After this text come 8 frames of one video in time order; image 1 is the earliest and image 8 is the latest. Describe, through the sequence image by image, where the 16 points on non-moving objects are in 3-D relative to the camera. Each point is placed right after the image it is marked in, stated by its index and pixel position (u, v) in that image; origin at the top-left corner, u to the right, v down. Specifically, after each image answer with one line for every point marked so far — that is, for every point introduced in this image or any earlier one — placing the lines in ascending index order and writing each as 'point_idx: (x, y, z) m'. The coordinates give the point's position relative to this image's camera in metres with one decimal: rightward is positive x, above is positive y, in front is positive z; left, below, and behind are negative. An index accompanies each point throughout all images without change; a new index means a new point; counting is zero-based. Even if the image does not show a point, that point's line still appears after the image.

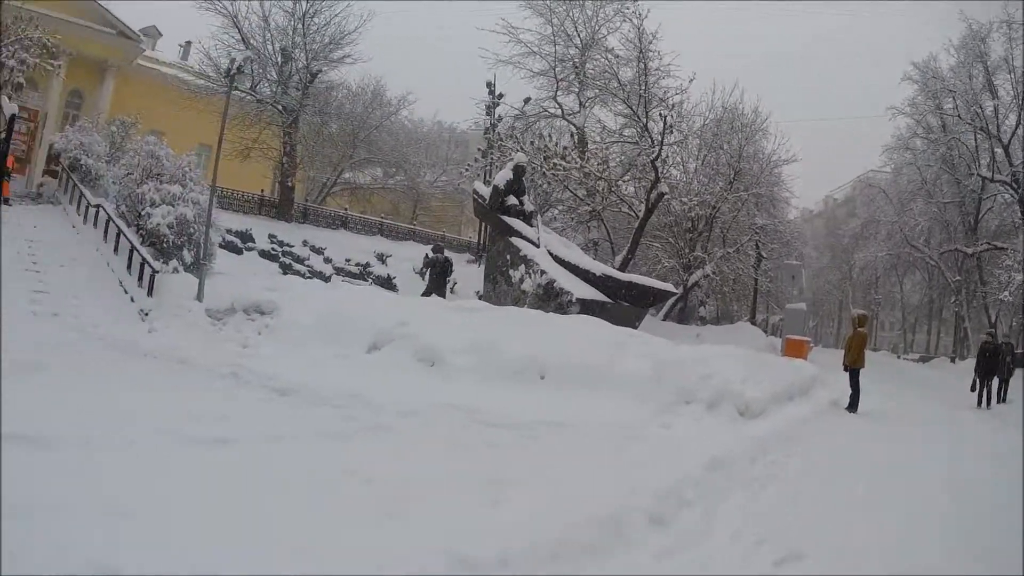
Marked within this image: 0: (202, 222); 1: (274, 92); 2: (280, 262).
0: (-6.3, +1.4, +12.4) m
1: (-7.2, +5.9, +19.5) m
2: (-5.1, +0.6, +14.0) m
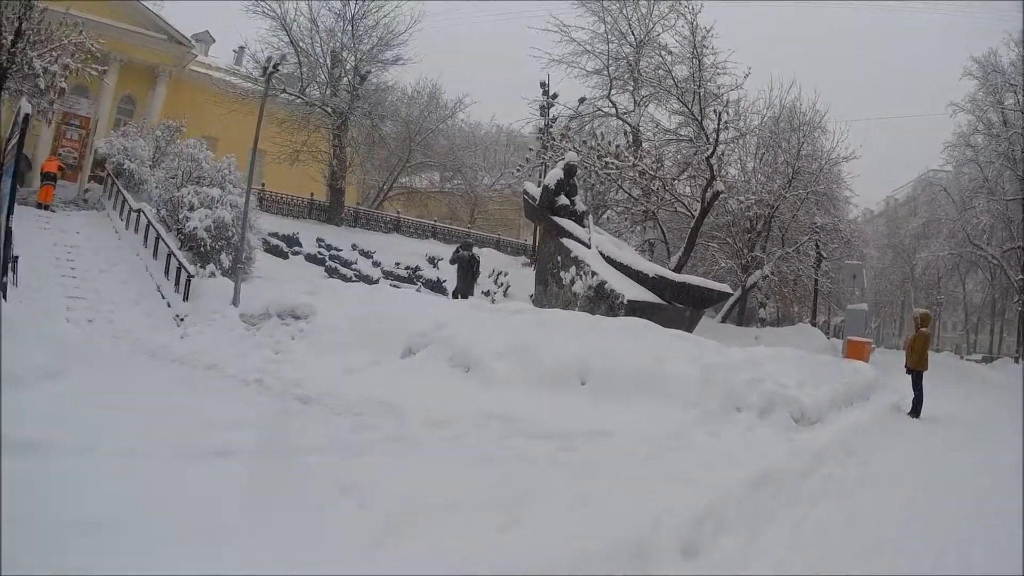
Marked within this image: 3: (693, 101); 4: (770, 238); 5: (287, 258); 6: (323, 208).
0: (-5.5, +1.3, +12.4) m
1: (-5.7, +5.8, +19.6) m
2: (-4.1, +0.5, +14.0) m
3: (+4.3, +4.5, +15.4) m
4: (+7.3, +1.5, +18.2) m
5: (-5.2, +0.8, +14.7) m
6: (-5.7, +2.4, +19.3) m
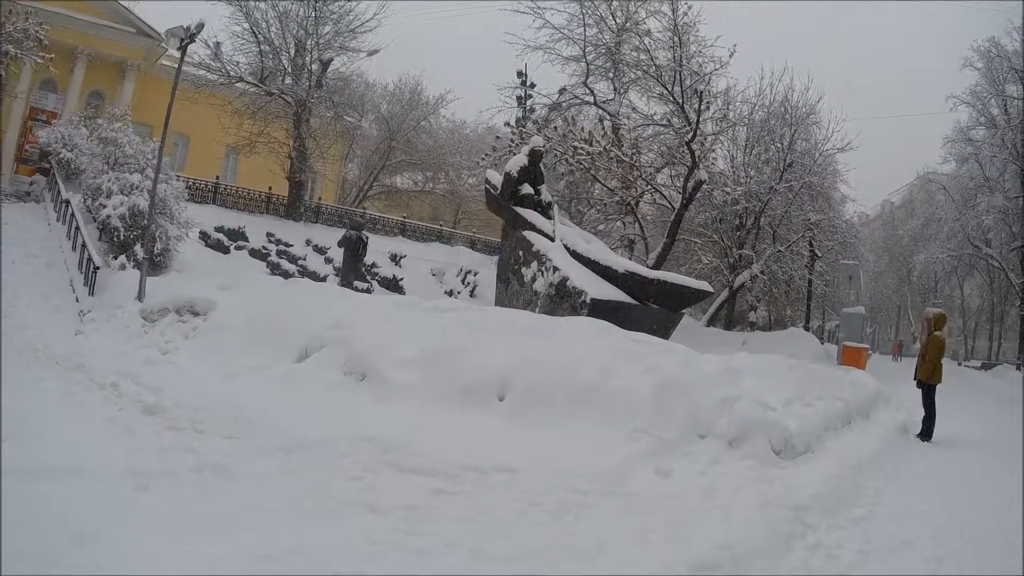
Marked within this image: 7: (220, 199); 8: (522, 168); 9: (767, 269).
0: (-6.1, +1.3, +11.2) m
1: (-6.5, +5.8, +18.4) m
2: (-4.8, +0.5, +12.7) m
3: (+3.6, +4.5, +14.2) m
4: (+6.5, +1.4, +17.0) m
5: (-5.9, +0.8, +13.4) m
6: (-6.5, +2.3, +18.1) m
7: (-7.7, +2.3, +16.9) m
8: (+0.2, +1.9, +10.3) m
9: (+6.4, +0.5, +16.3) m
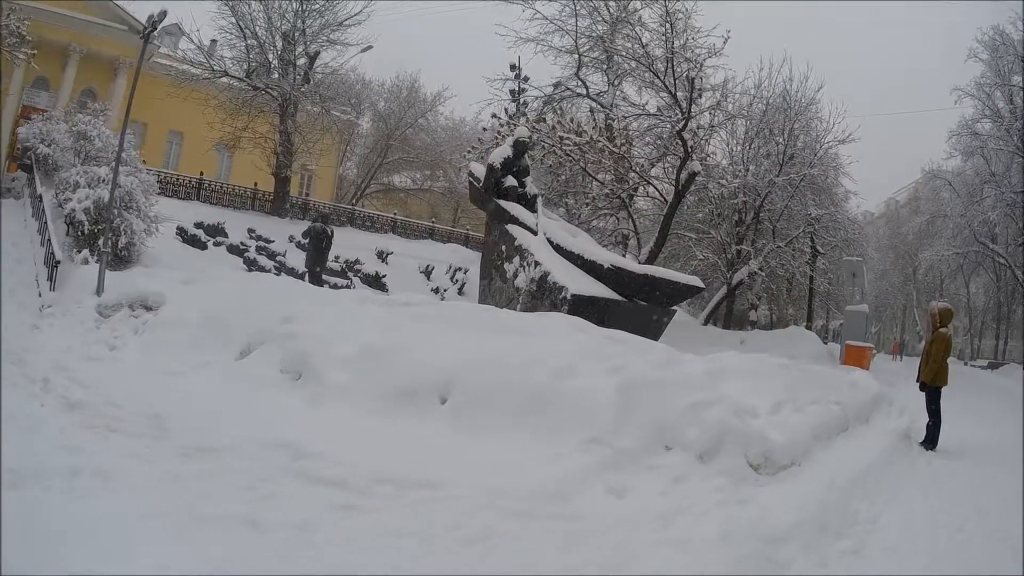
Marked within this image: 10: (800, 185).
0: (-6.4, +1.4, +10.8) m
1: (-6.7, +5.8, +17.9) m
2: (-5.1, +0.6, +12.3) m
3: (+3.4, +4.6, +13.7) m
4: (+6.3, +1.5, +16.5) m
5: (-6.2, +0.8, +13.0) m
6: (-6.7, +2.4, +17.6) m
7: (-7.9, +2.3, +16.5) m
8: (-0.1, +2.0, +9.8) m
9: (+6.2, +0.6, +15.8) m
10: (+7.0, +2.5, +15.8) m
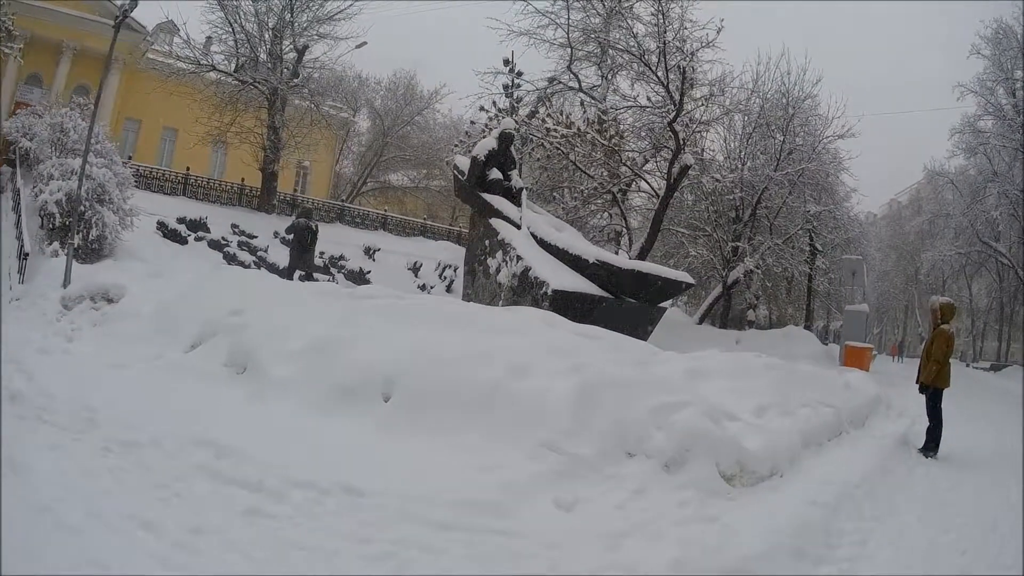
0: (-6.6, +1.4, +10.4) m
1: (-6.9, +5.9, +17.6) m
2: (-5.3, +0.6, +11.9) m
3: (+3.2, +4.6, +13.4) m
4: (+6.1, +1.5, +16.1) m
5: (-6.4, +0.9, +12.6) m
6: (-6.9, +2.4, +17.3) m
7: (-8.1, +2.4, +16.2) m
8: (-0.3, +2.0, +9.4) m
9: (+6.0, +0.6, +15.4) m
10: (+6.8, +2.5, +15.4) m
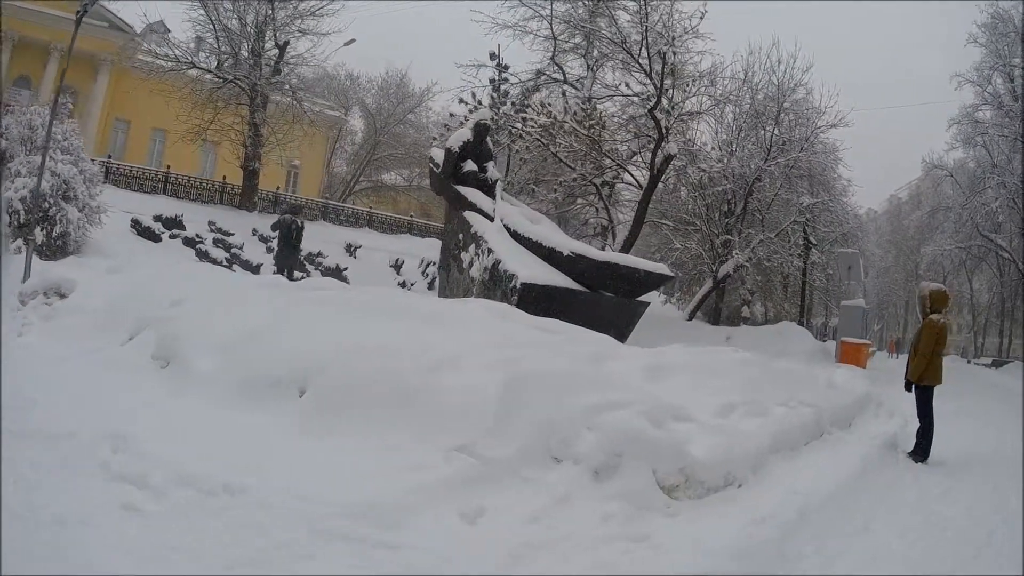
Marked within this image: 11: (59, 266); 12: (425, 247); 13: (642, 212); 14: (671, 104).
0: (-6.9, +1.4, +10.0) m
1: (-7.2, +5.9, +17.2) m
2: (-5.6, +0.7, +11.6) m
3: (+2.8, +4.7, +13.0) m
4: (+5.8, +1.6, +15.7) m
5: (-6.7, +0.9, +12.3) m
6: (-7.2, +2.4, +16.9) m
7: (-8.4, +2.4, +15.8) m
8: (-0.6, +2.1, +9.1) m
9: (+5.7, +0.7, +15.0) m
10: (+6.5, +2.7, +15.0) m
11: (-5.4, +0.2, +7.5) m
12: (-2.1, +1.0, +15.7) m
13: (+2.5, +1.4, +12.0) m
14: (+3.0, +3.5, +12.1) m
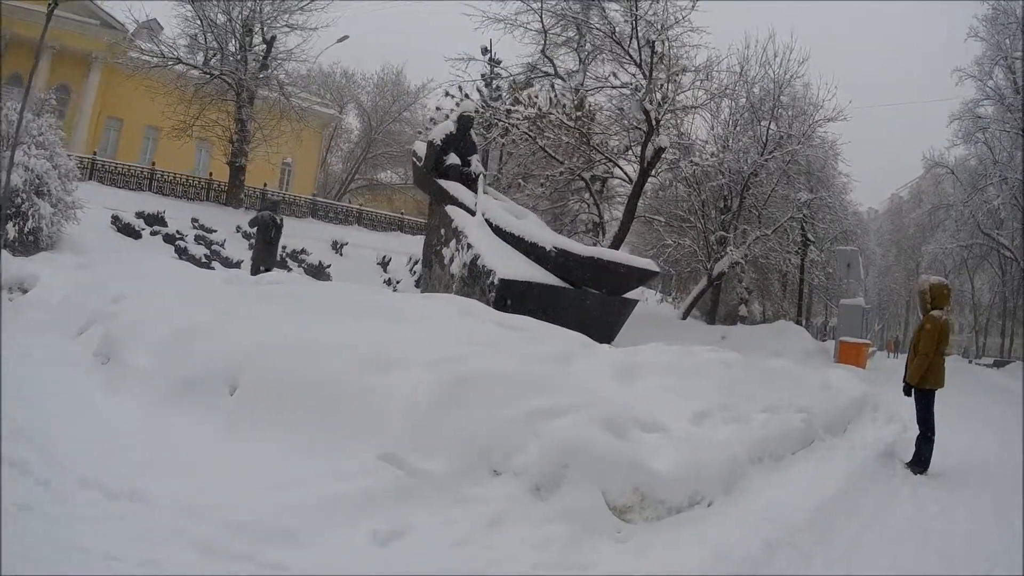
0: (-7.1, +1.5, +9.7) m
1: (-7.4, +5.9, +16.9) m
2: (-5.8, +0.7, +11.2) m
3: (+2.6, +4.7, +12.7) m
4: (+5.6, +1.6, +15.4) m
5: (-6.9, +0.9, +11.9) m
6: (-7.4, +2.5, +16.6) m
7: (-8.6, +2.4, +15.5) m
8: (-0.9, +2.1, +8.7) m
9: (+5.5, +0.7, +14.7) m
10: (+6.3, +2.7, +14.7) m
11: (-5.6, +0.2, +7.2) m
12: (-2.3, +1.0, +15.4) m
13: (+2.3, +1.4, +11.6) m
14: (+2.7, +3.5, +11.8) m
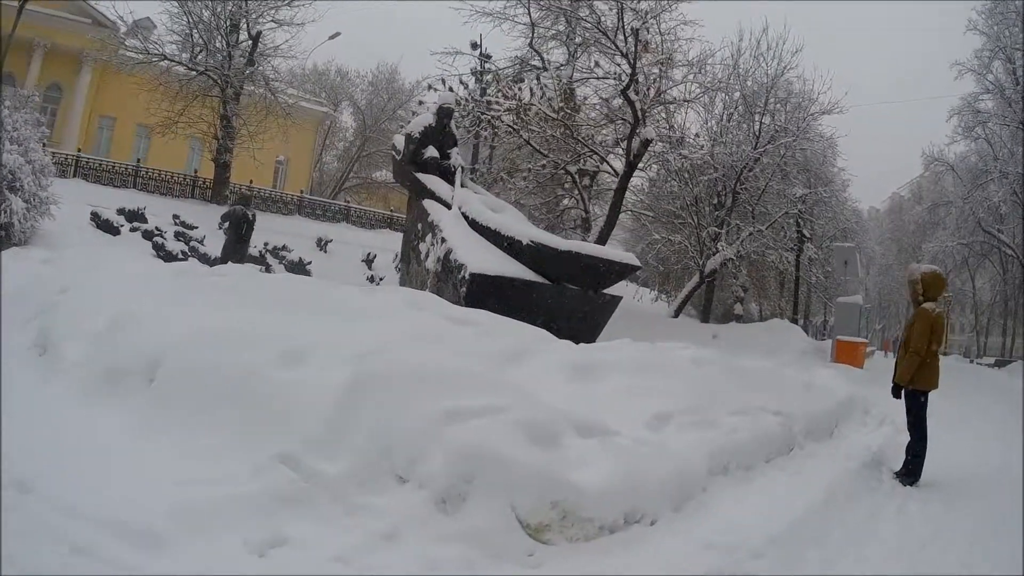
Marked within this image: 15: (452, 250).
0: (-7.4, +1.5, +9.5) m
1: (-7.7, +6.0, +16.7) m
2: (-6.0, +0.7, +11.0) m
3: (+2.4, +4.8, +12.4) m
4: (+5.4, +1.7, +15.1) m
5: (-7.1, +1.0, +11.7) m
6: (-7.6, +2.5, +16.3) m
7: (-8.8, +2.5, +15.2) m
8: (-1.1, +2.1, +8.5) m
9: (+5.3, +0.8, +14.4) m
10: (+6.0, +2.8, +14.4) m
11: (-5.8, +0.3, +6.9) m
12: (-2.6, +1.1, +15.1) m
13: (+2.1, +1.4, +11.3) m
14: (+2.5, +3.6, +11.5) m
15: (-0.6, +0.4, +6.4) m
